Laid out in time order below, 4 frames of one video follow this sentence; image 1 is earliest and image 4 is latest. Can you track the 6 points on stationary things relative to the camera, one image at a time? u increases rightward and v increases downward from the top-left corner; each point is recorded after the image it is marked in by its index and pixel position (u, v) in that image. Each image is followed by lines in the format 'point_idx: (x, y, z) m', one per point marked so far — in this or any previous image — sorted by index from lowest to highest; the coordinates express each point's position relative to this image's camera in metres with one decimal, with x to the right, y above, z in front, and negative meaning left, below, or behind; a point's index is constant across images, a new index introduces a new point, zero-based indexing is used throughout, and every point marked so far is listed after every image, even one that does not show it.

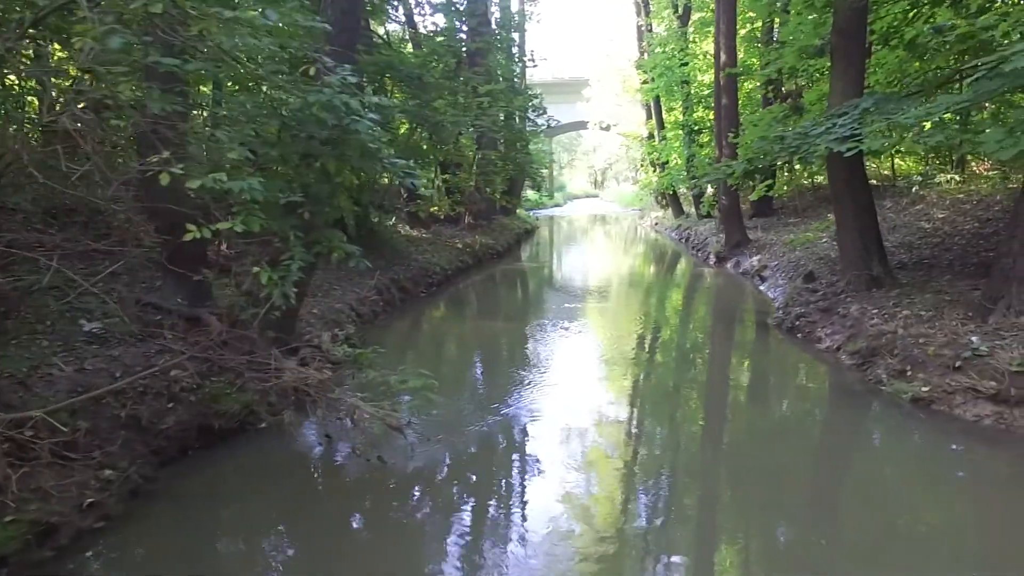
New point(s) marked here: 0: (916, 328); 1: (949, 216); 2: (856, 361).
0: (+4.5, -0.5, +7.1) m
1: (+8.6, +1.4, +12.4) m
2: (+4.0, -0.9, +7.4) m
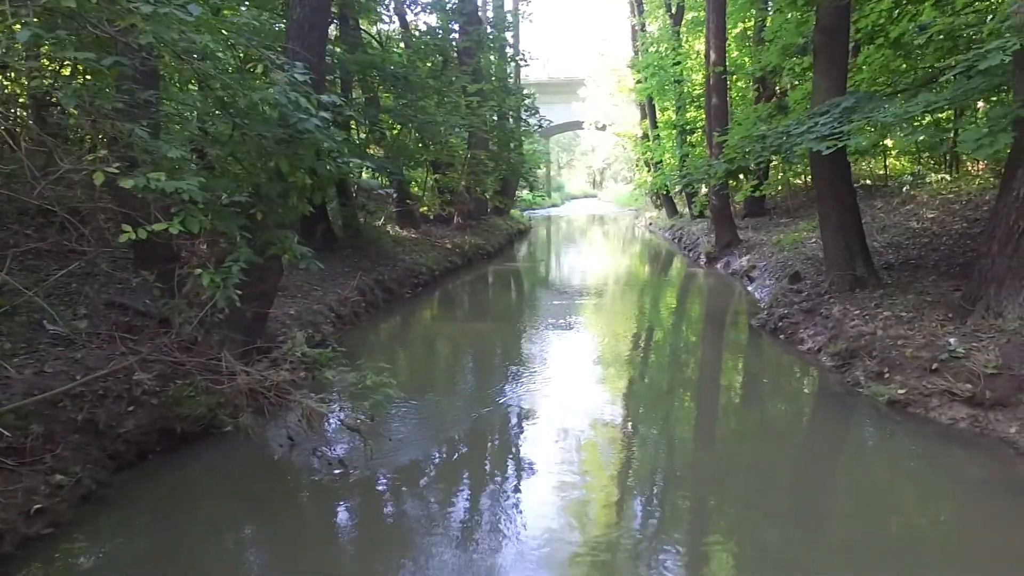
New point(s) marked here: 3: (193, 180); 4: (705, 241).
0: (+4.2, -0.5, +7.0) m
1: (+8.3, +1.4, +12.3) m
2: (+3.8, -0.9, +7.4) m
3: (-1.7, +0.6, +3.4) m
4: (+5.7, +1.4, +18.6) m
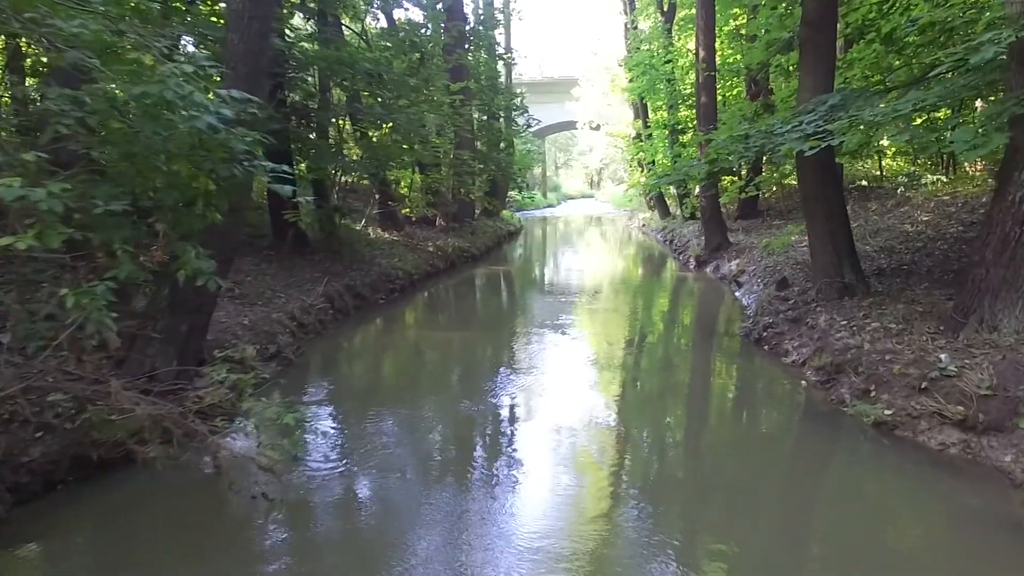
0: (+3.8, -0.6, +6.5) m
1: (+7.9, +1.3, +11.9) m
2: (+3.4, -1.0, +6.9) m
3: (-2.1, +0.5, +2.9) m
4: (+5.3, +1.3, +18.2) m
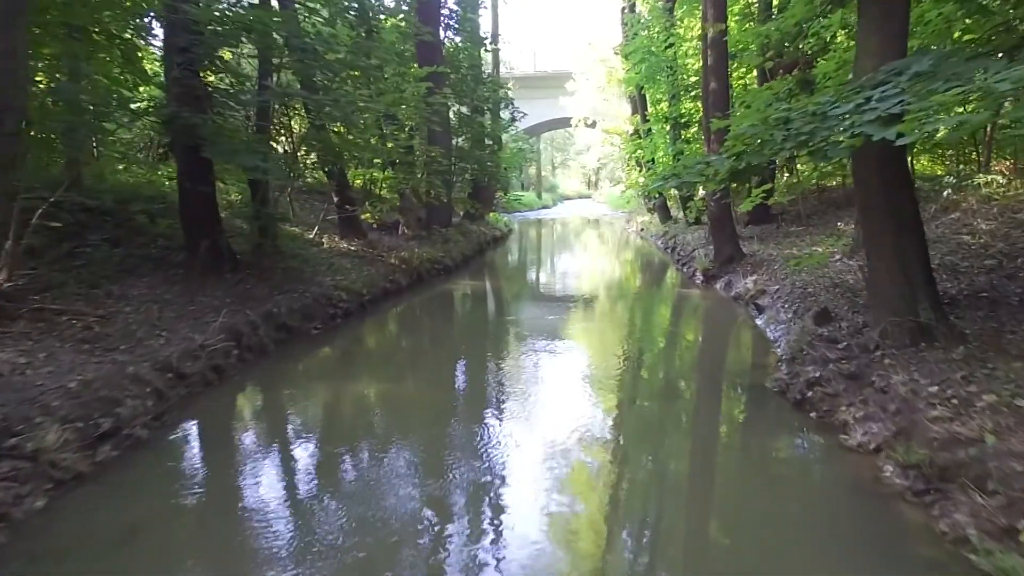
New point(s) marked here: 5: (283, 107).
0: (+3.3, -1.0, +4.3) m
1: (+7.4, +0.9, +9.6) m
2: (+2.9, -1.4, +4.6) m
3: (-2.6, +0.1, +0.7) m
4: (+4.8, +0.9, +15.9) m
5: (-4.0, +3.0, +10.6) m
